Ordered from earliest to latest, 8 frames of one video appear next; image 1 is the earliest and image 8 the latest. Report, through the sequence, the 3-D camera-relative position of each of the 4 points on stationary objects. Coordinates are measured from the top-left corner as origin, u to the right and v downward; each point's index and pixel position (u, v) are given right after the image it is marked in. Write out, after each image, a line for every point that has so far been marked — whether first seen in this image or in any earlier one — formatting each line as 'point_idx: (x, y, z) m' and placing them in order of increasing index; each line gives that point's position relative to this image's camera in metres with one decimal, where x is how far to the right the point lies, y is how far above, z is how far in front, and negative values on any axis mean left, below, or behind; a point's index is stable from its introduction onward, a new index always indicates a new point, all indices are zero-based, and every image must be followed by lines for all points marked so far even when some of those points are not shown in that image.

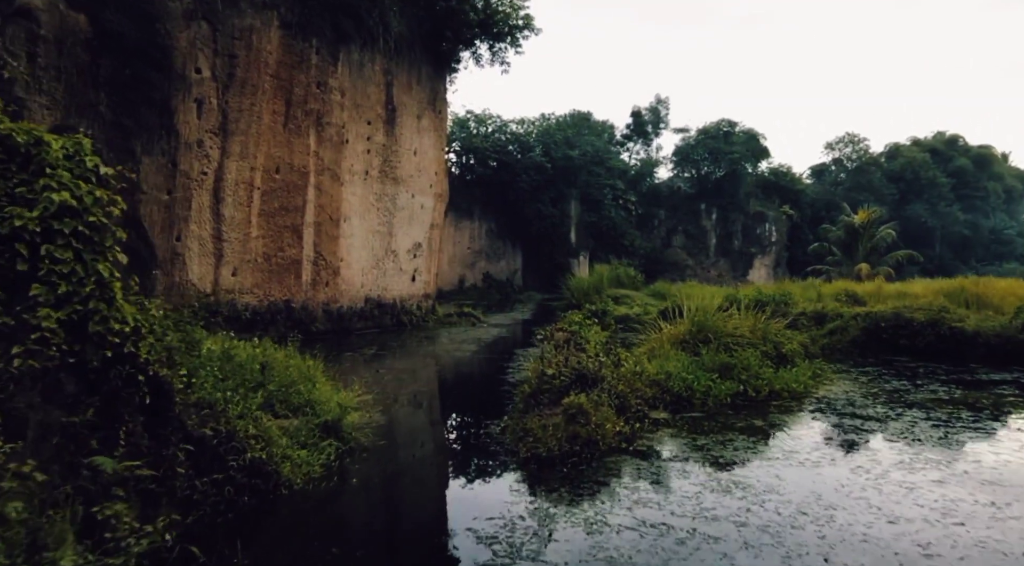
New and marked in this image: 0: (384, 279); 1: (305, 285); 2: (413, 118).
0: (-2.7, +0.1, +14.8) m
1: (-3.7, 0.0, +12.6) m
2: (-2.2, +3.6, +15.3) m
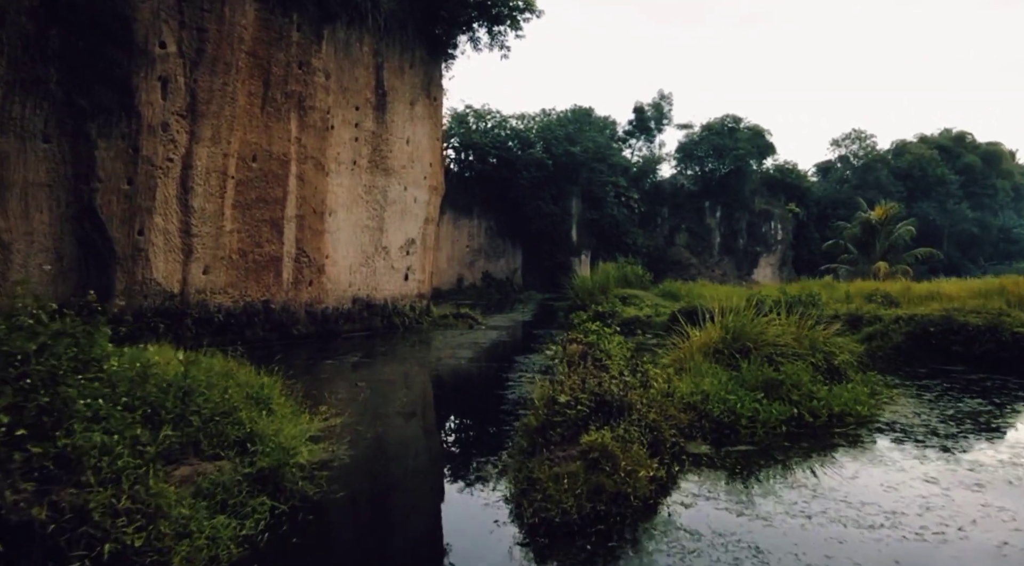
0: (-2.7, +0.1, +13.8) m
1: (-3.7, 0.0, +11.6) m
2: (-2.2, +3.6, +14.2) m
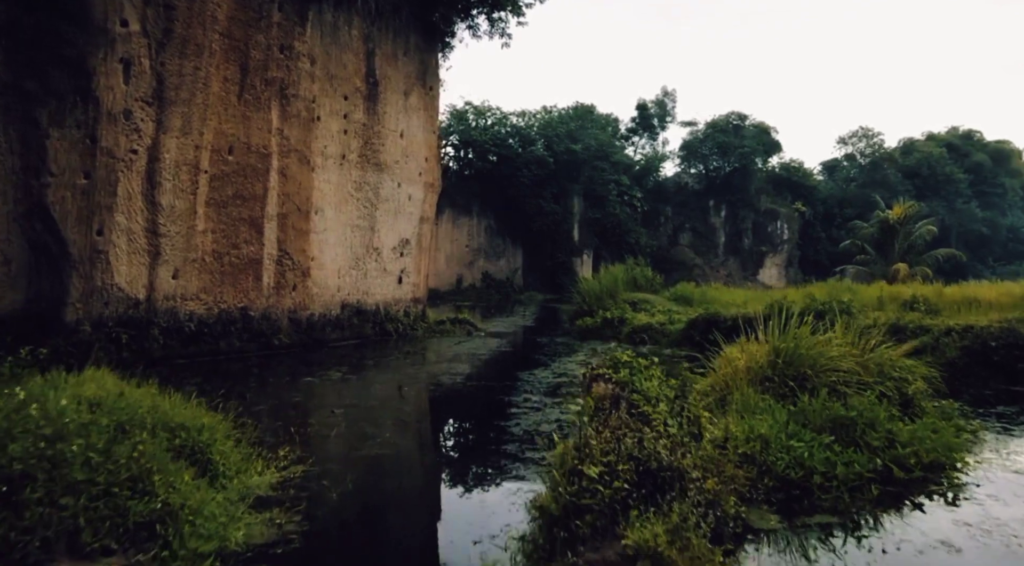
0: (-2.7, 0.0, +12.8) m
1: (-3.7, -0.1, +10.6) m
2: (-2.1, +3.5, +13.2) m
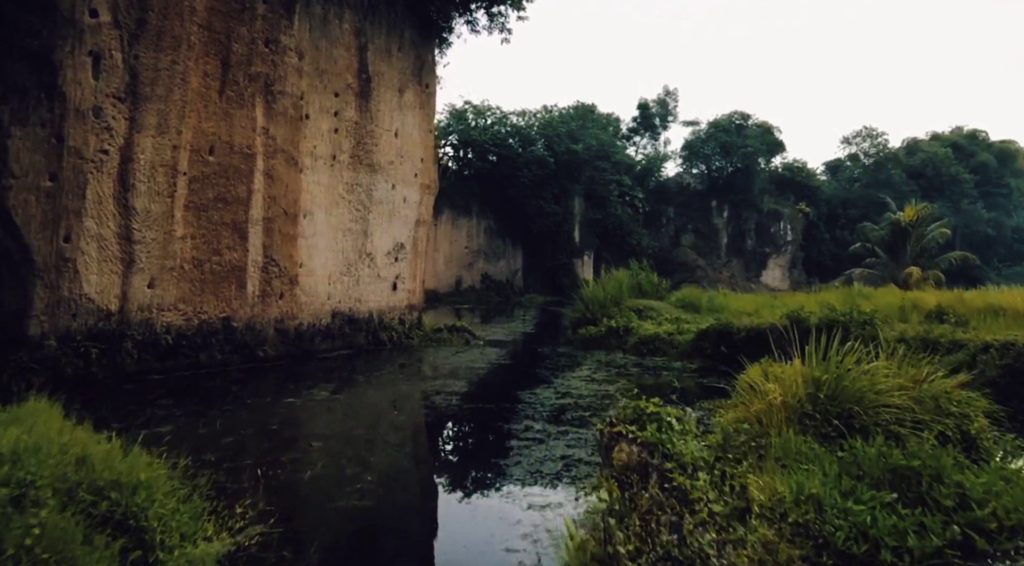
0: (-2.7, -0.1, +12.2) m
1: (-3.7, -0.2, +10.0) m
2: (-2.1, +3.4, +12.6) m
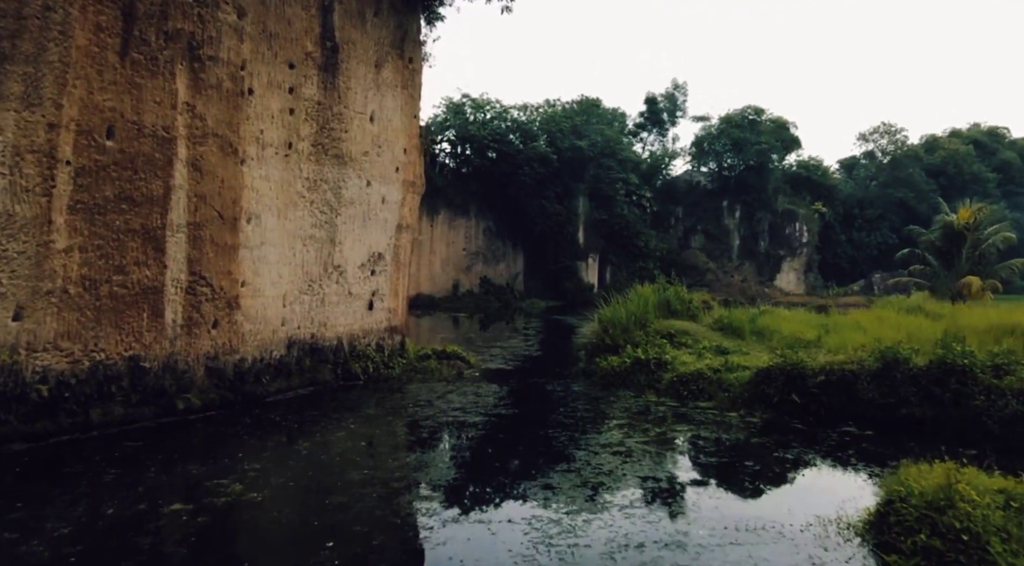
0: (-2.7, -0.4, +9.8) m
1: (-3.7, -0.5, +7.6) m
2: (-2.1, +3.2, +10.2) m
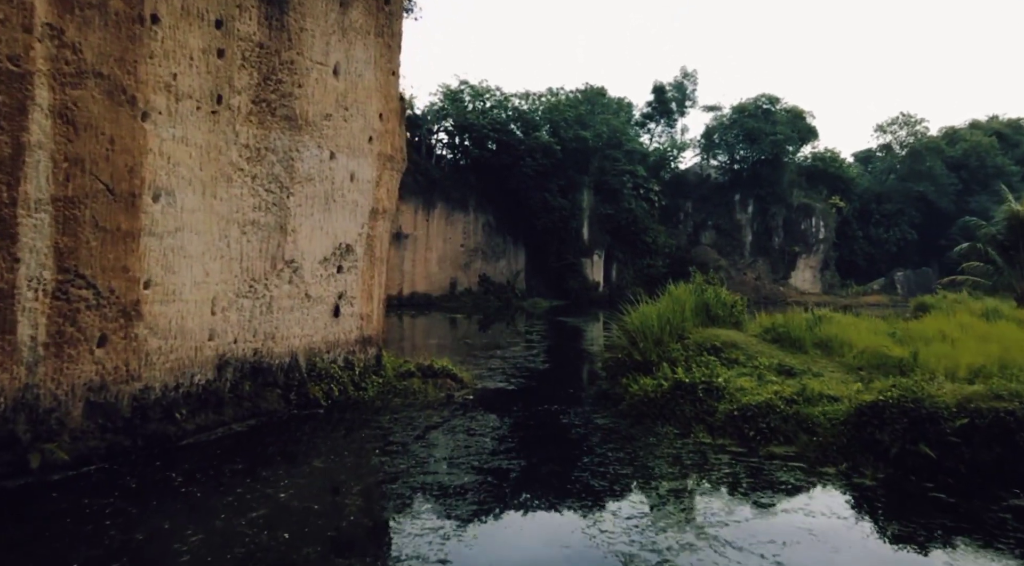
0: (-2.6, -0.4, +7.5) m
1: (-3.6, -0.5, +5.3) m
2: (-2.1, +3.2, +7.9) m
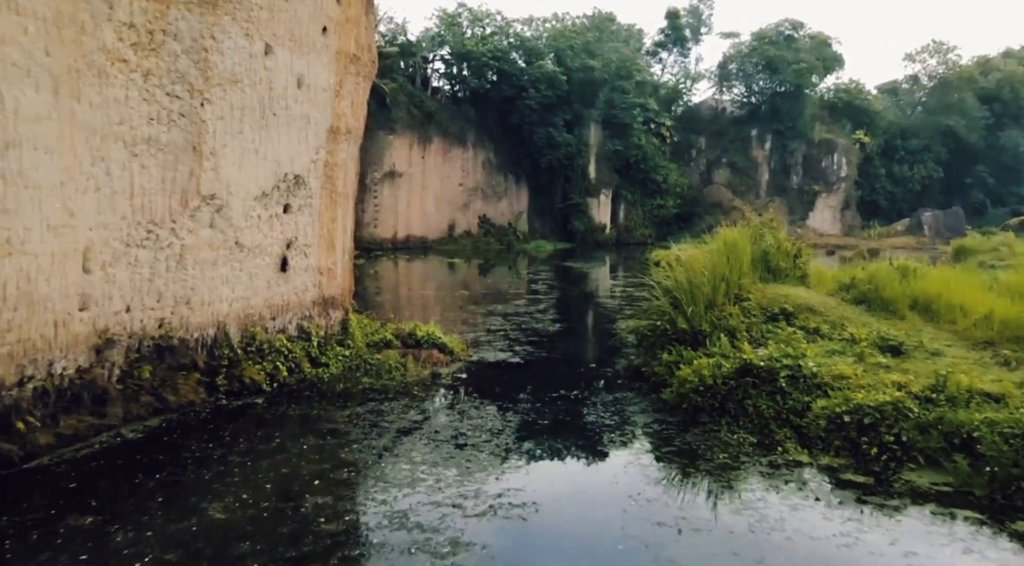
0: (-2.6, +0.1, +5.4) m
1: (-3.6, -0.3, +3.2) m
2: (-2.0, +3.6, +5.5) m
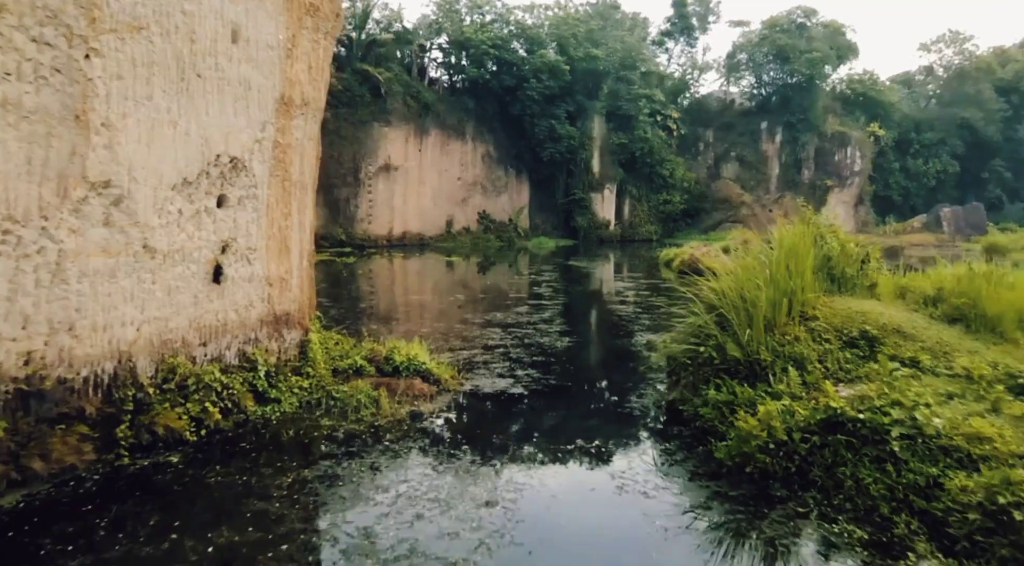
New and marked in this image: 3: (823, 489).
0: (-2.6, -0.1, +3.9) m
1: (-3.6, -0.4, +1.7) m
2: (-2.0, +3.5, +4.0) m
3: (+1.7, -1.1, +3.7) m
